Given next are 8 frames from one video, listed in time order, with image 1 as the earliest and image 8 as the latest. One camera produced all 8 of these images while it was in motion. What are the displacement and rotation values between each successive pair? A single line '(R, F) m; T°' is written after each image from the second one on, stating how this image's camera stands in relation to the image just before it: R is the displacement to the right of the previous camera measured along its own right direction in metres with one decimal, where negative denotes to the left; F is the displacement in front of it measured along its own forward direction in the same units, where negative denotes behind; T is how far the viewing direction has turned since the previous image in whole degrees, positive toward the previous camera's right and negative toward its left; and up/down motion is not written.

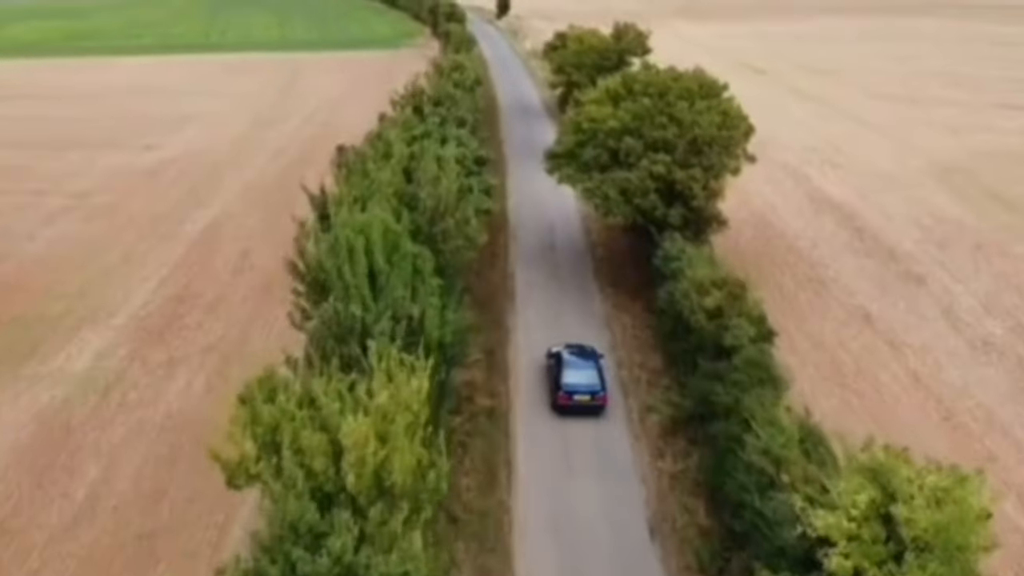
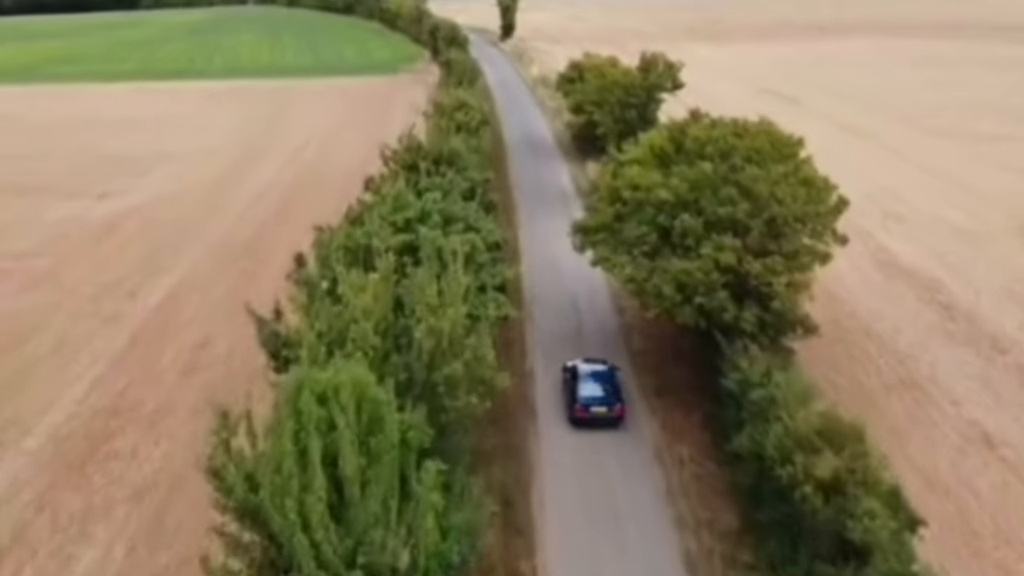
(-0.5, +7.0) m; 0°
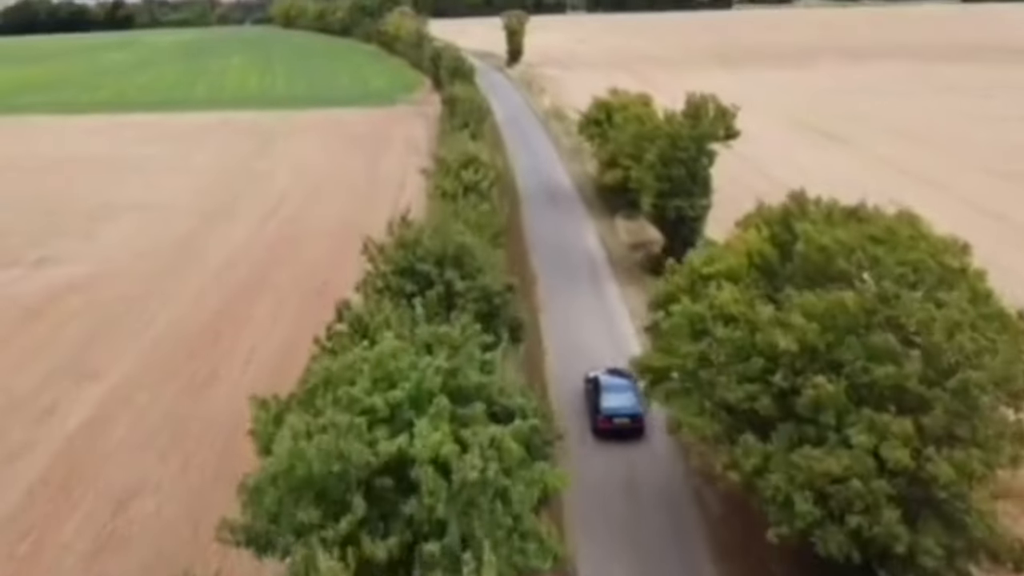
(-0.6, +8.2) m; 0°
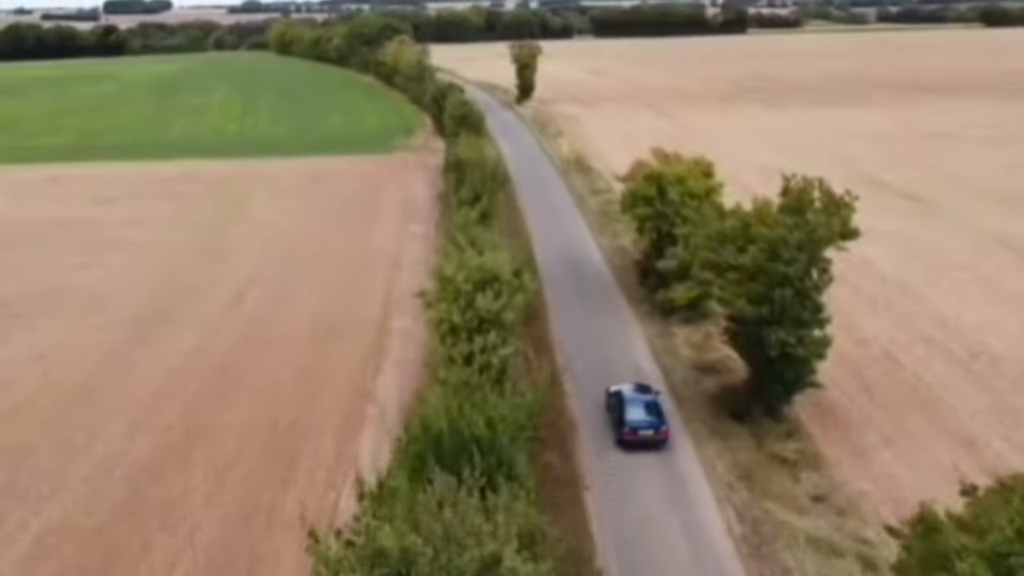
(-0.7, +10.4) m; 0°
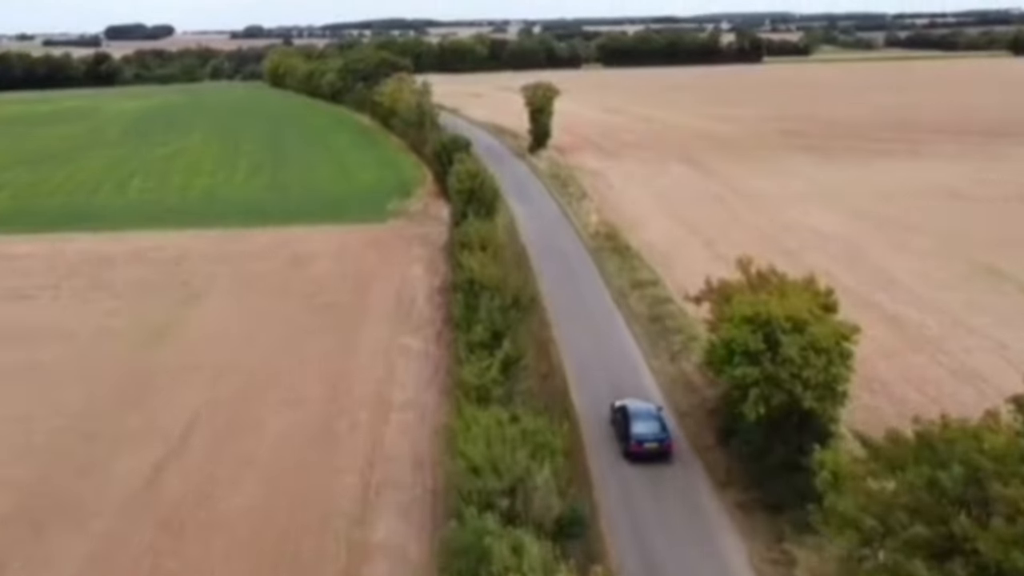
(-0.7, +11.5) m; 0°
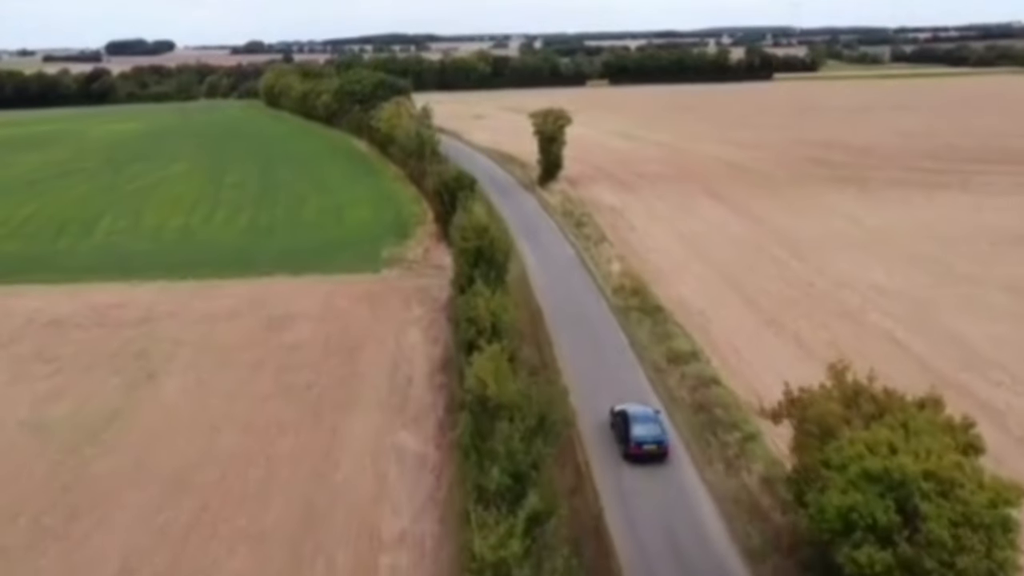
(-0.4, +6.9) m; 0°
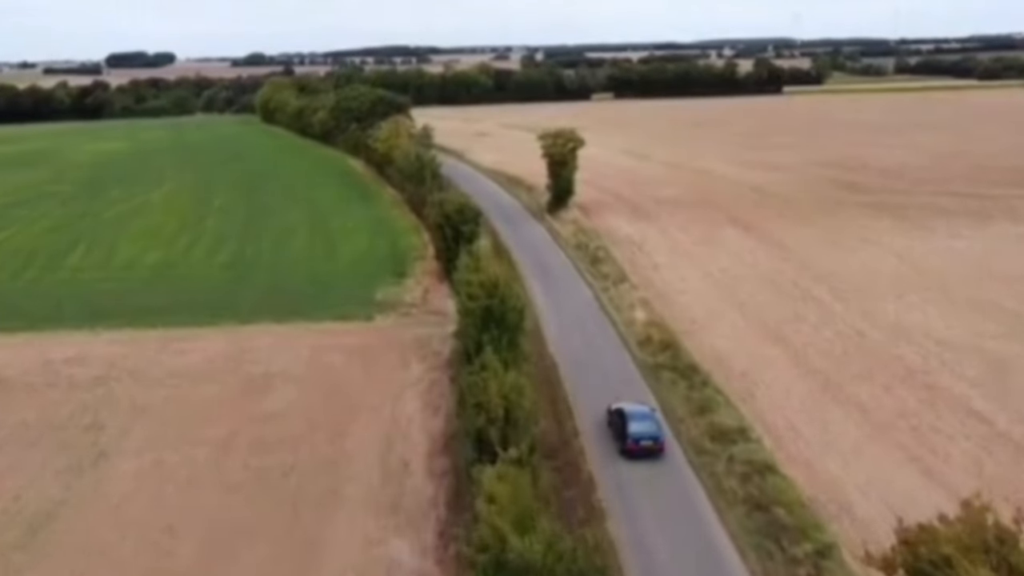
(-0.4, +5.8) m; 0°
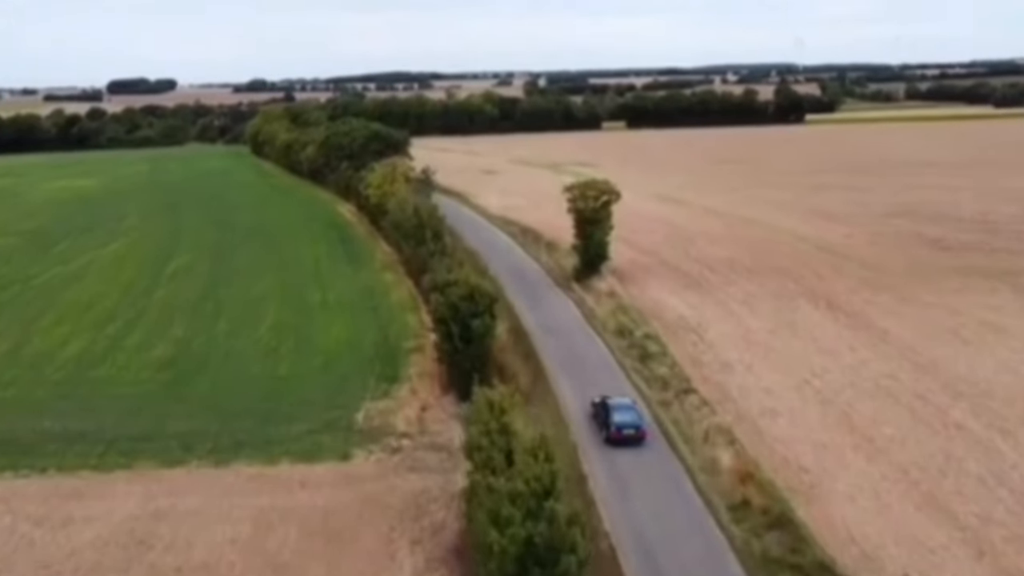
(-0.8, +12.9) m; 0°
